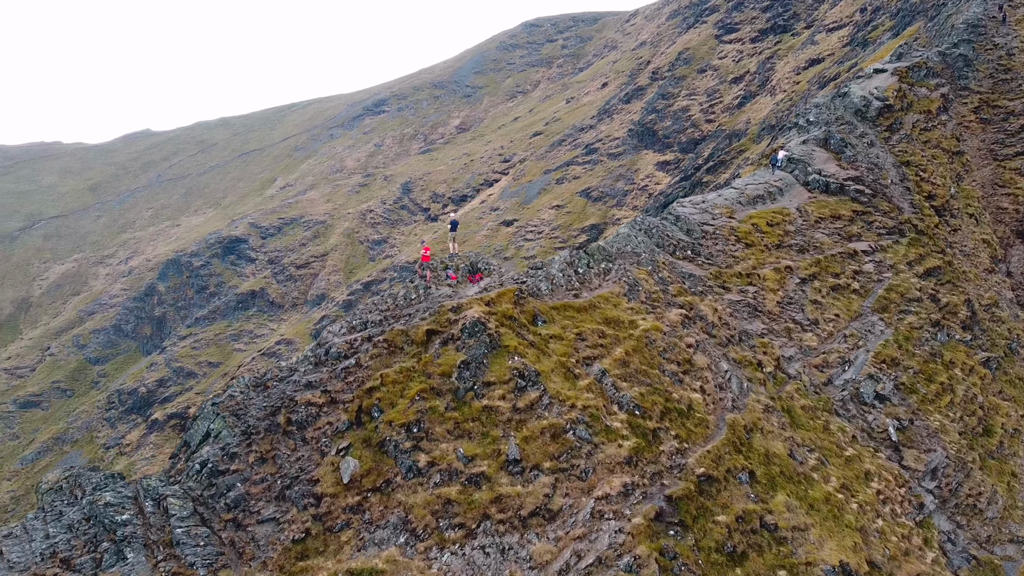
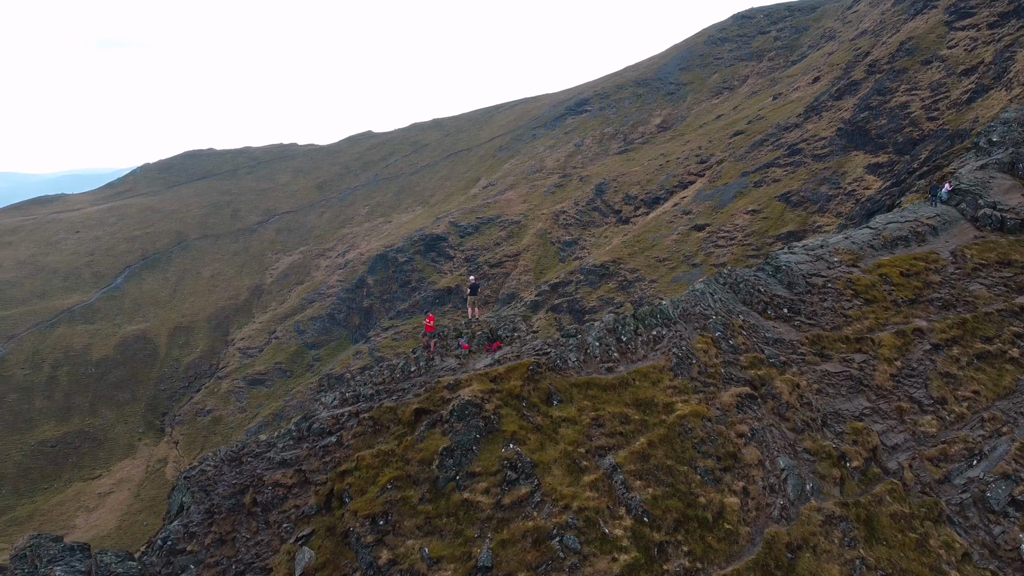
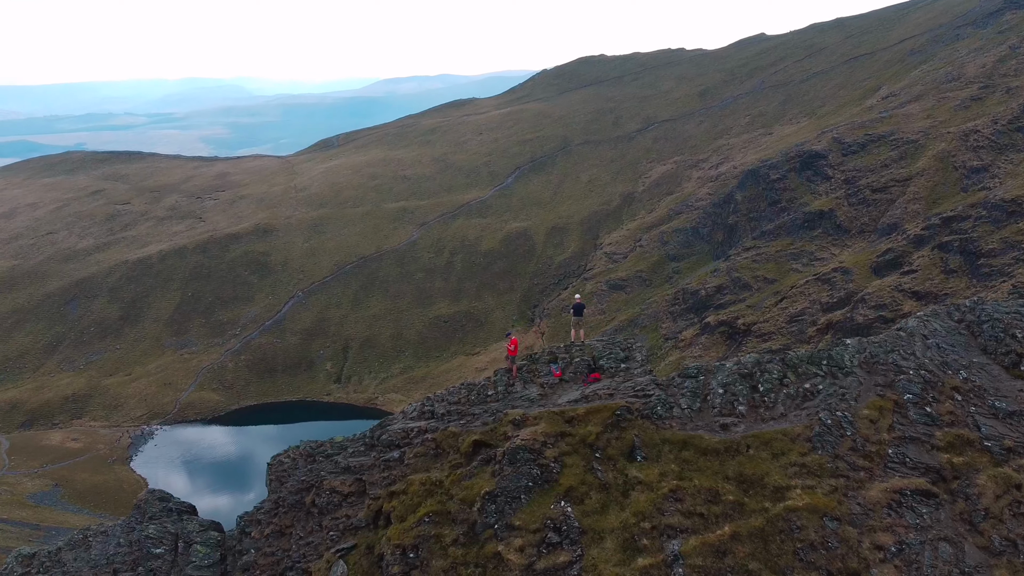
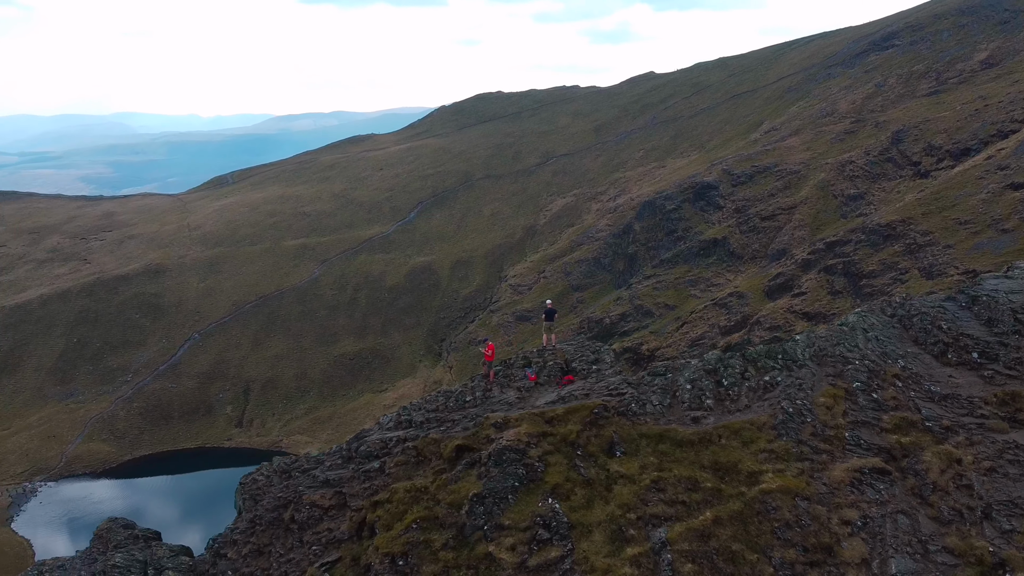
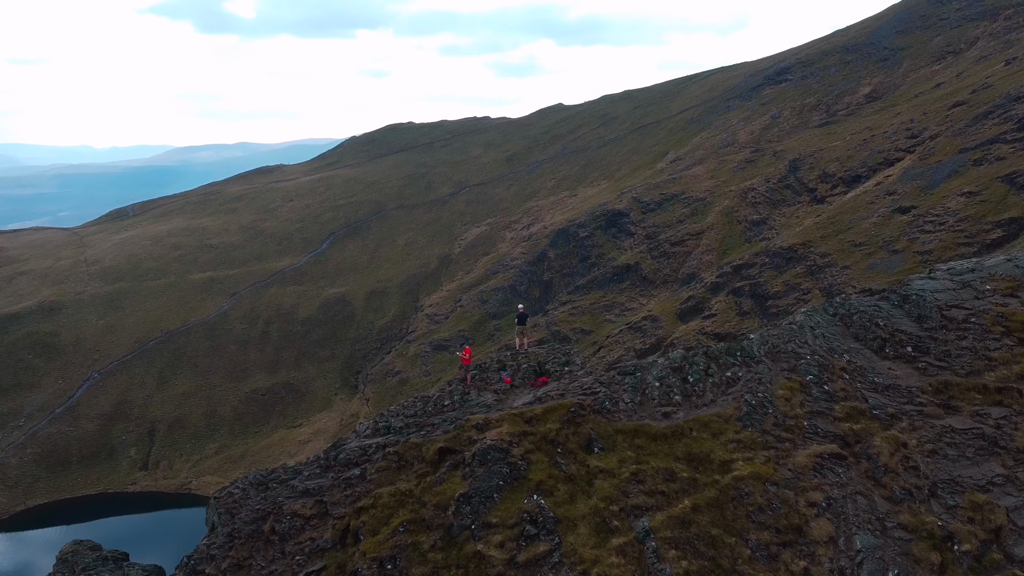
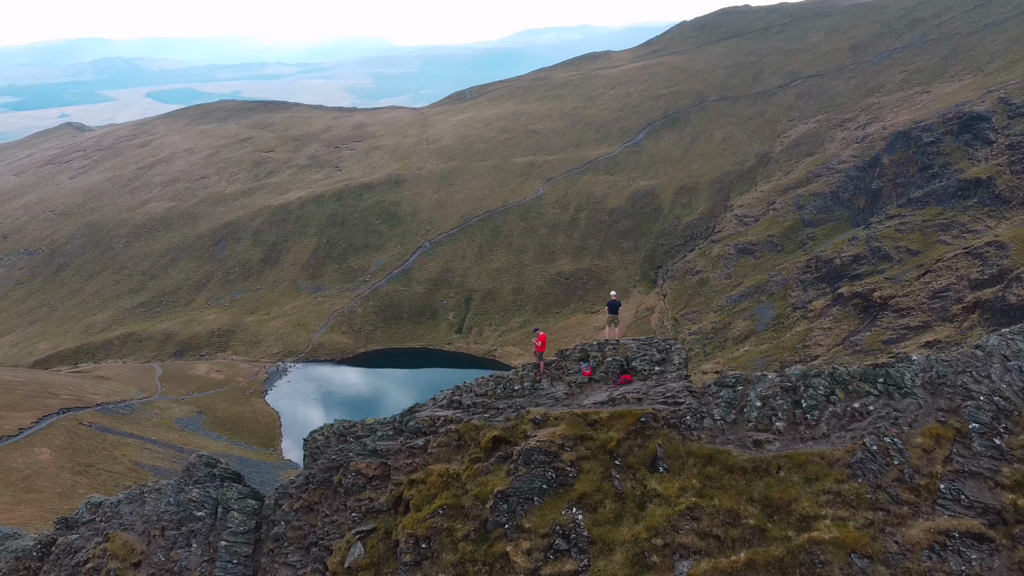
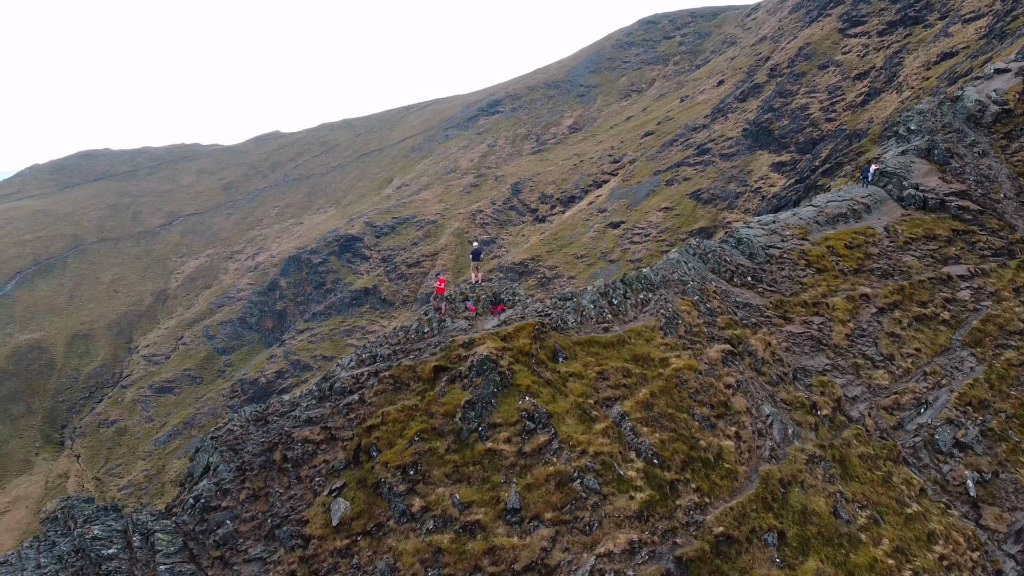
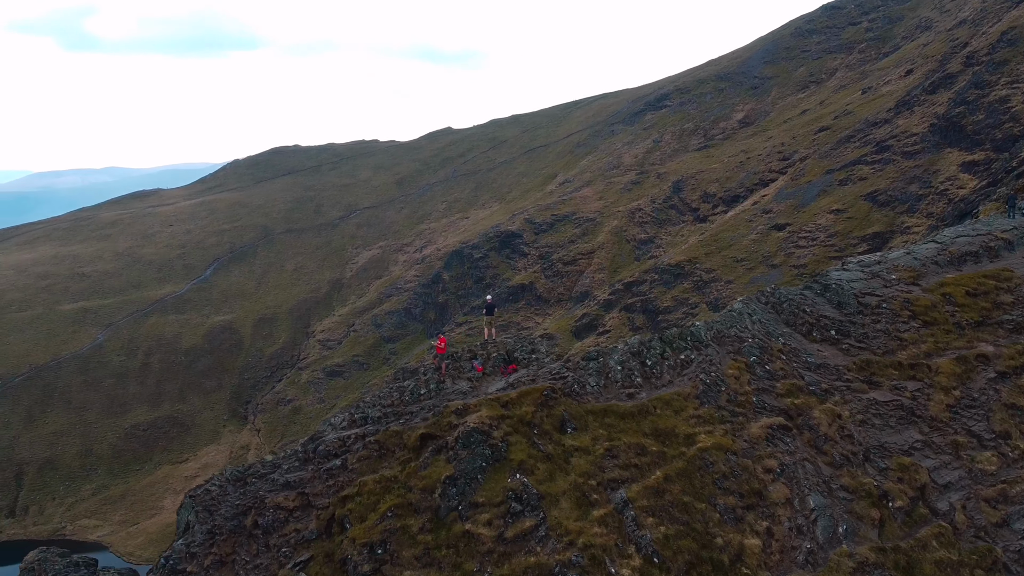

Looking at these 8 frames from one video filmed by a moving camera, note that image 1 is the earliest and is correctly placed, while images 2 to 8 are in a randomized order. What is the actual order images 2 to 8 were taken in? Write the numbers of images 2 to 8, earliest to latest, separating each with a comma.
7, 2, 8, 5, 4, 3, 6
